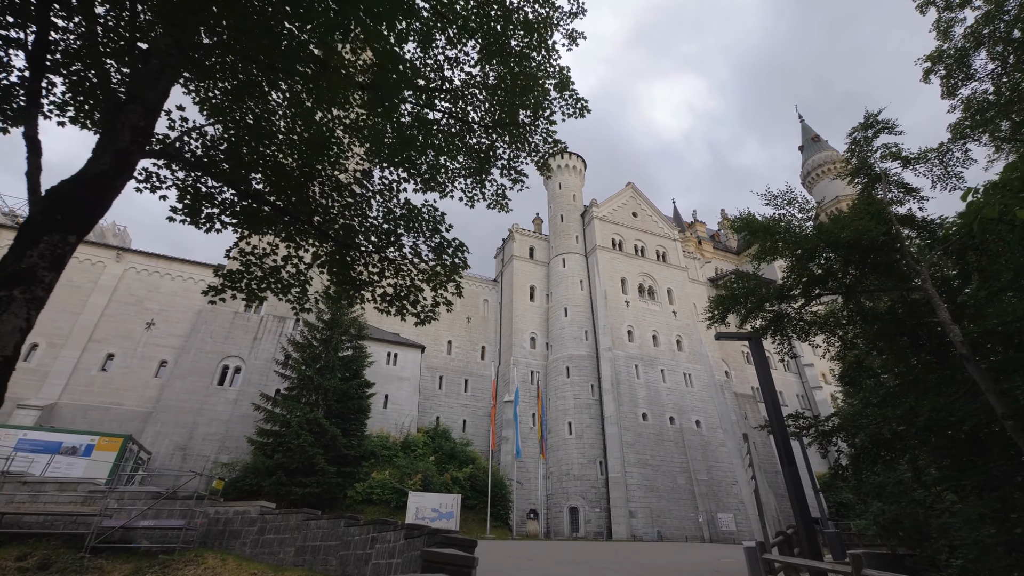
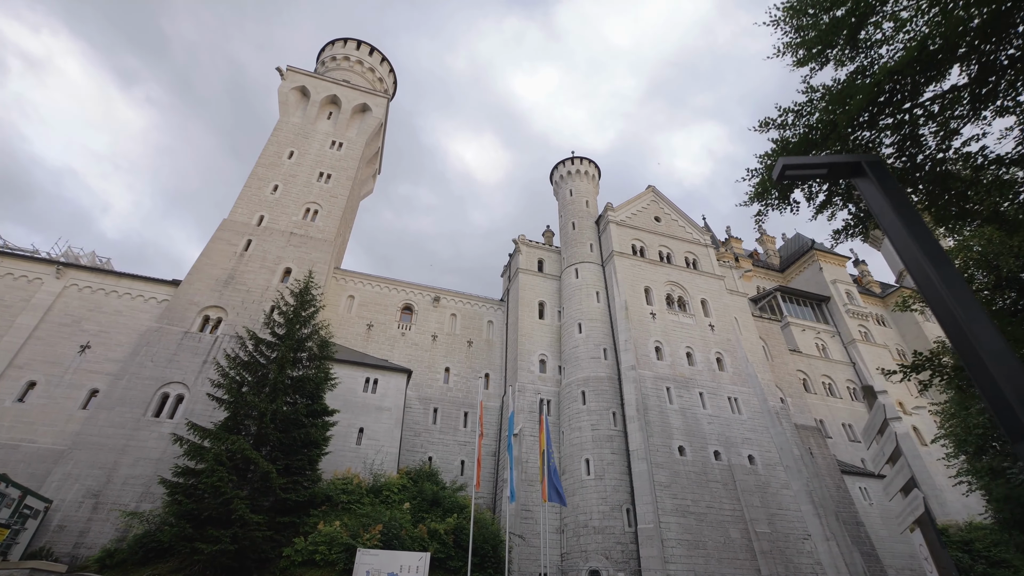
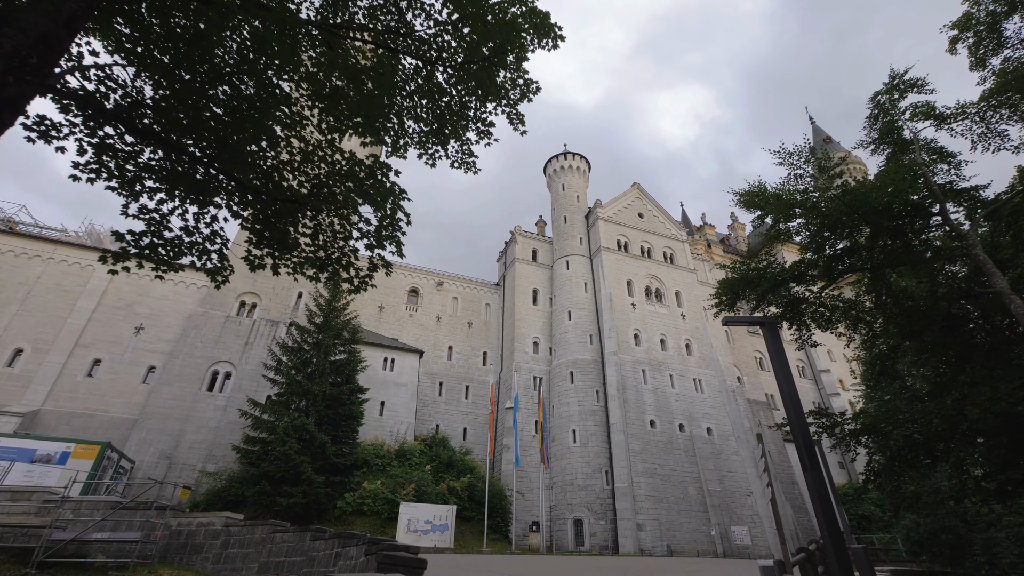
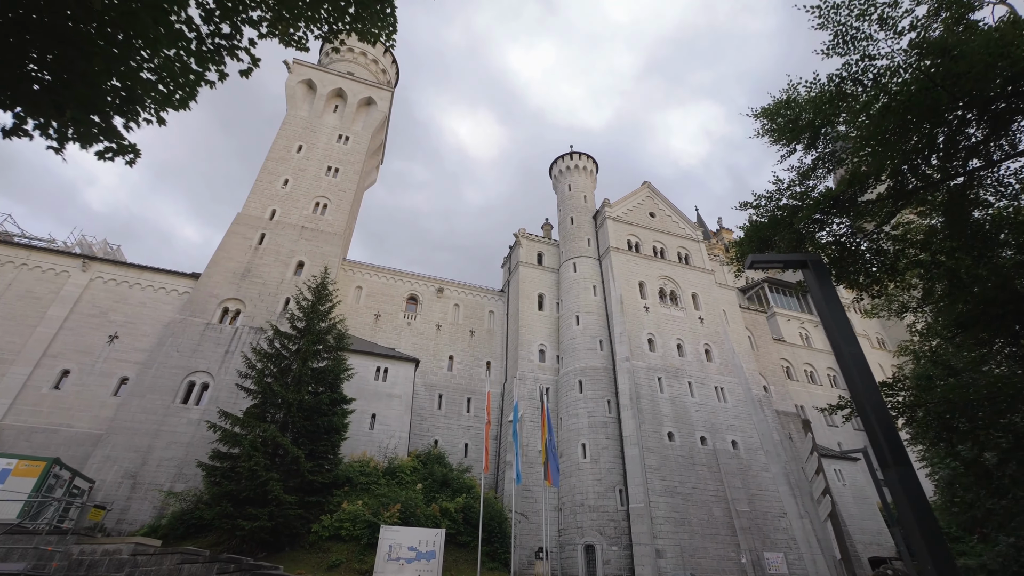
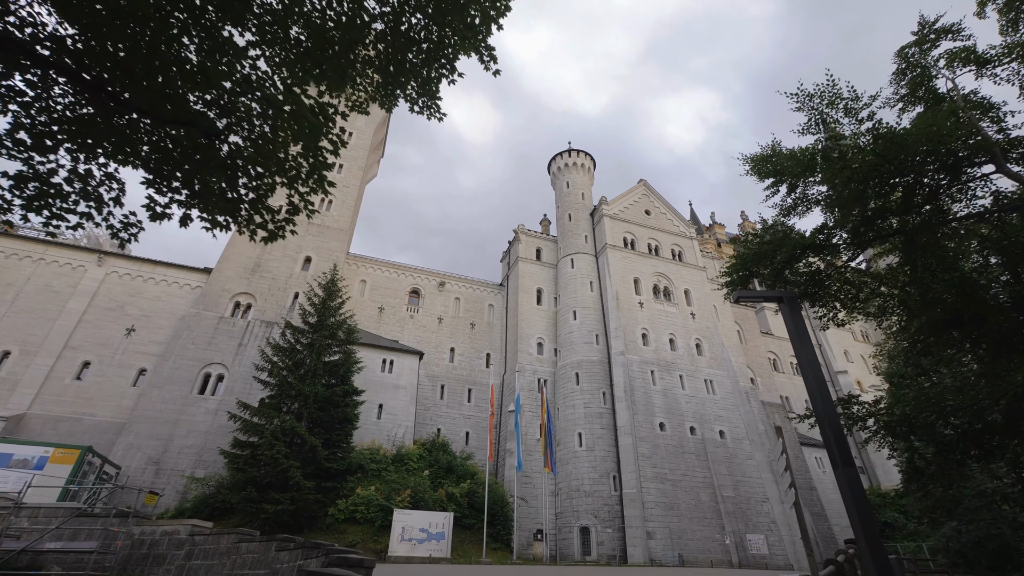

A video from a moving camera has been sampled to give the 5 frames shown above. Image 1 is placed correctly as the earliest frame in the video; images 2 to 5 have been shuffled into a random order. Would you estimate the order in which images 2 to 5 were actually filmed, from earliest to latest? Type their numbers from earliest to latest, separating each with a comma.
3, 5, 4, 2
